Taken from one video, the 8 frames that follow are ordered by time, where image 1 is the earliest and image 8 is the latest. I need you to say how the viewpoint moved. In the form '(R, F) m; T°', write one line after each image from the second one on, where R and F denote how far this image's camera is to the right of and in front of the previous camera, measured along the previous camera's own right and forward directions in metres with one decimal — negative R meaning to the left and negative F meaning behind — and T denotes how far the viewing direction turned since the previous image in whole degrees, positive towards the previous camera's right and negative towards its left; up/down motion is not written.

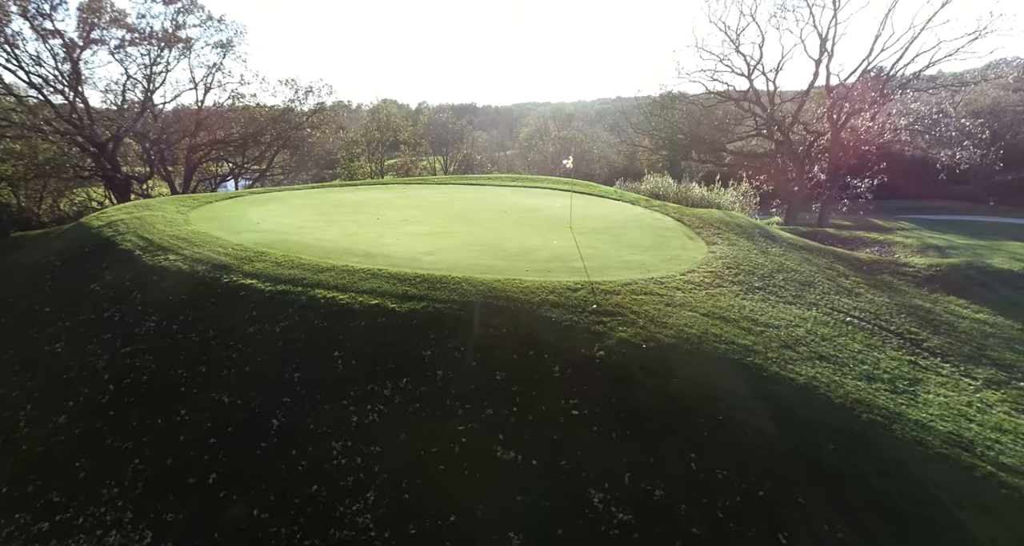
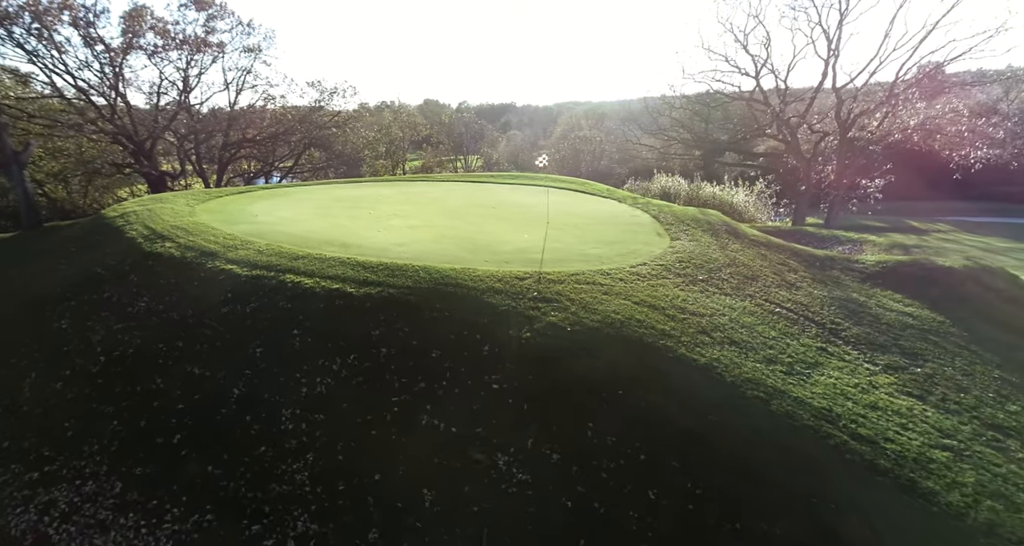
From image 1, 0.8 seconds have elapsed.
(+1.2, -0.4) m; -2°
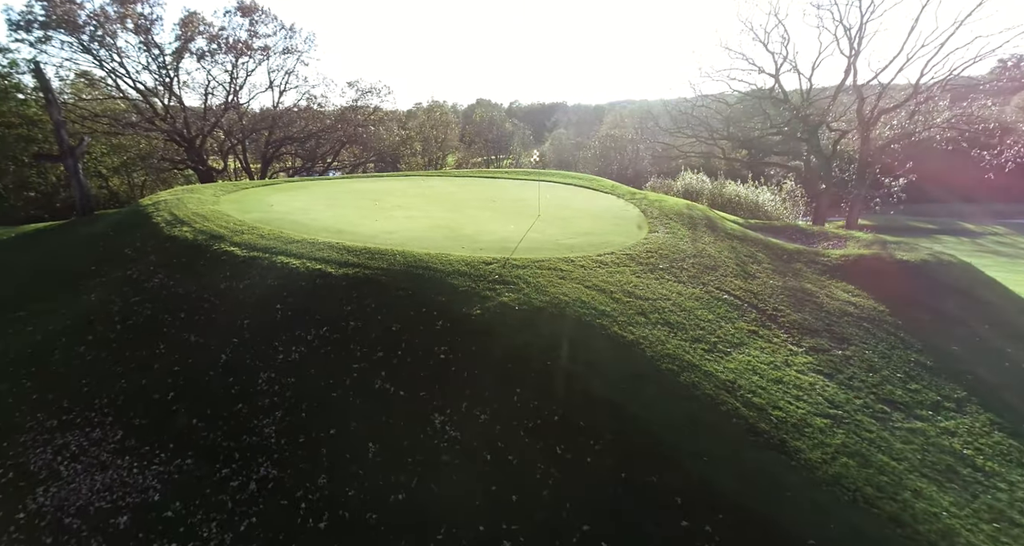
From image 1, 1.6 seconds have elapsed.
(+1.1, -0.5) m; -3°
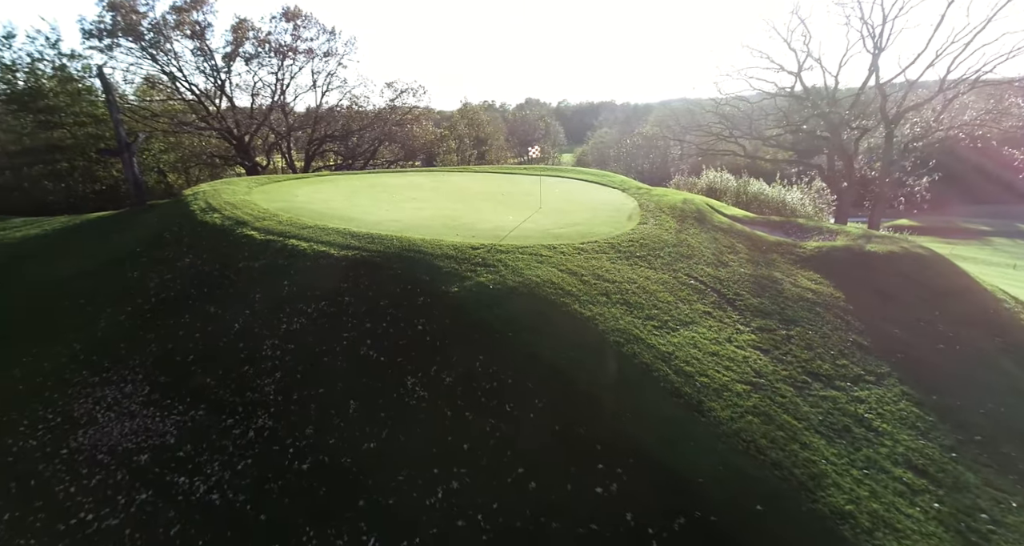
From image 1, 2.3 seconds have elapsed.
(+0.9, -0.5) m; -3°
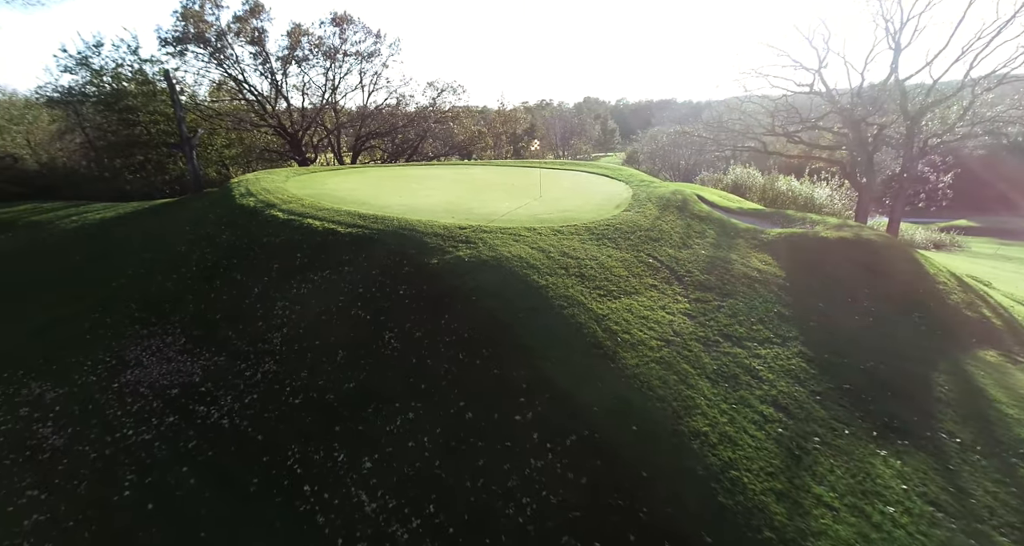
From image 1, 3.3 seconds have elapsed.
(+1.1, -0.8) m; -4°
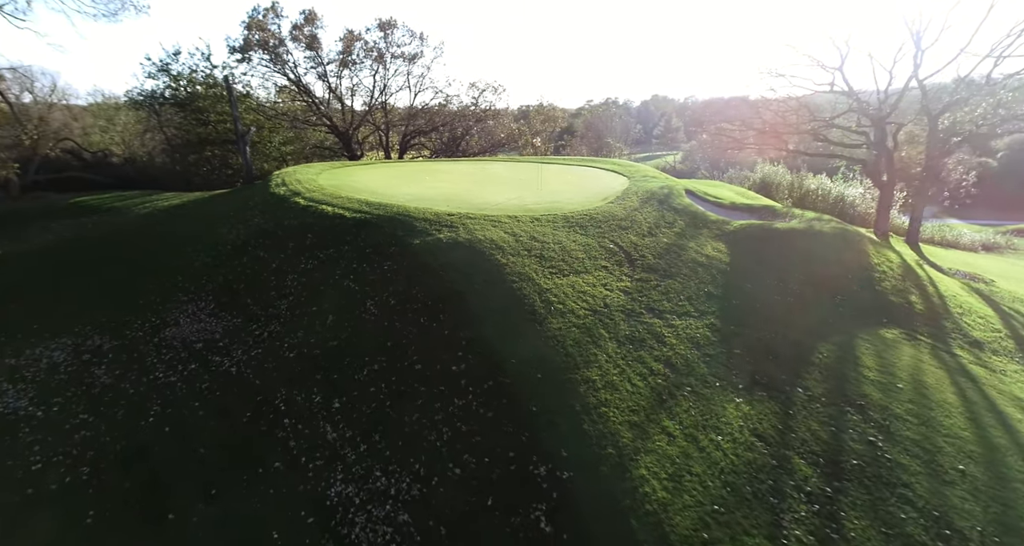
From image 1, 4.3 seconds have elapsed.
(+1.3, -0.8) m; -5°
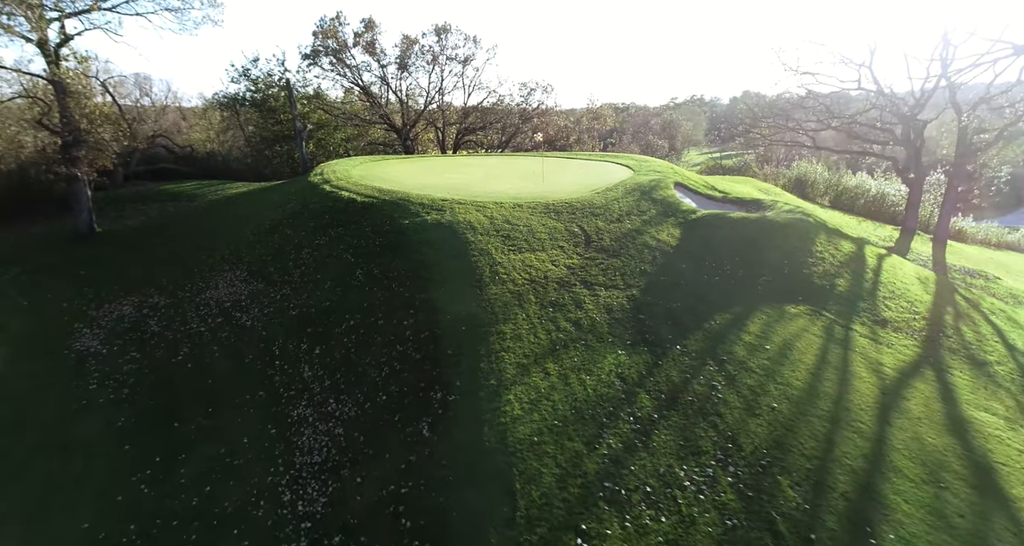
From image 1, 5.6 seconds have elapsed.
(+1.5, -0.8) m; -6°
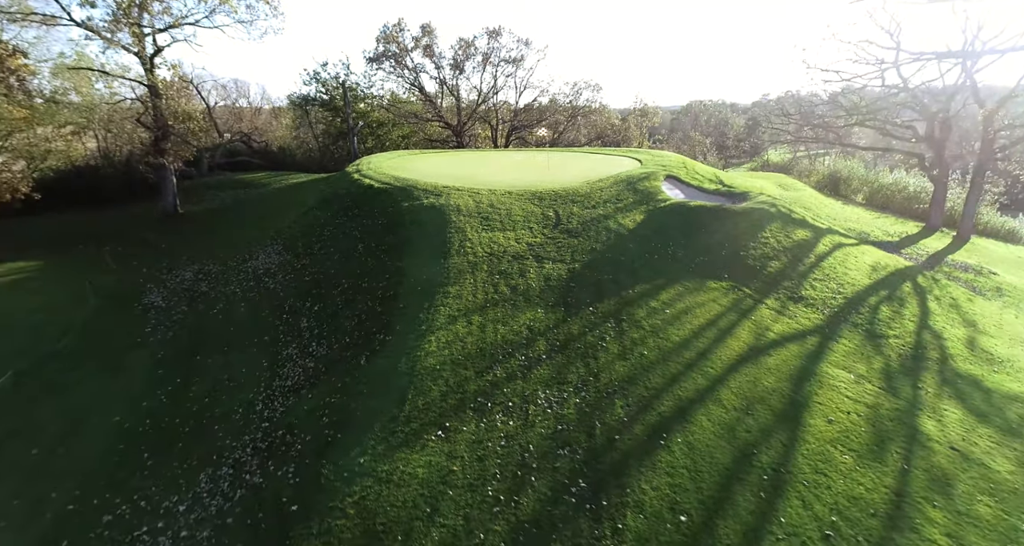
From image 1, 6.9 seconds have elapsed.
(+1.4, -0.8) m; -5°
